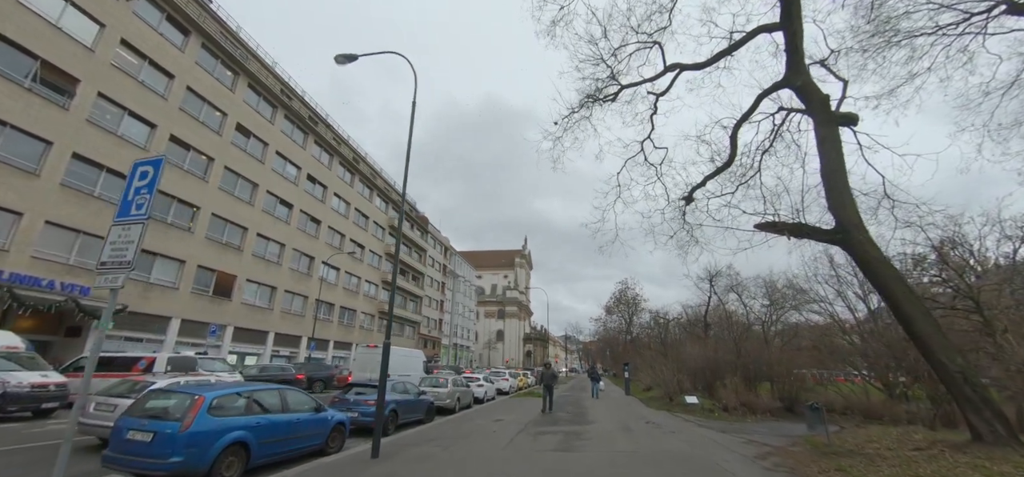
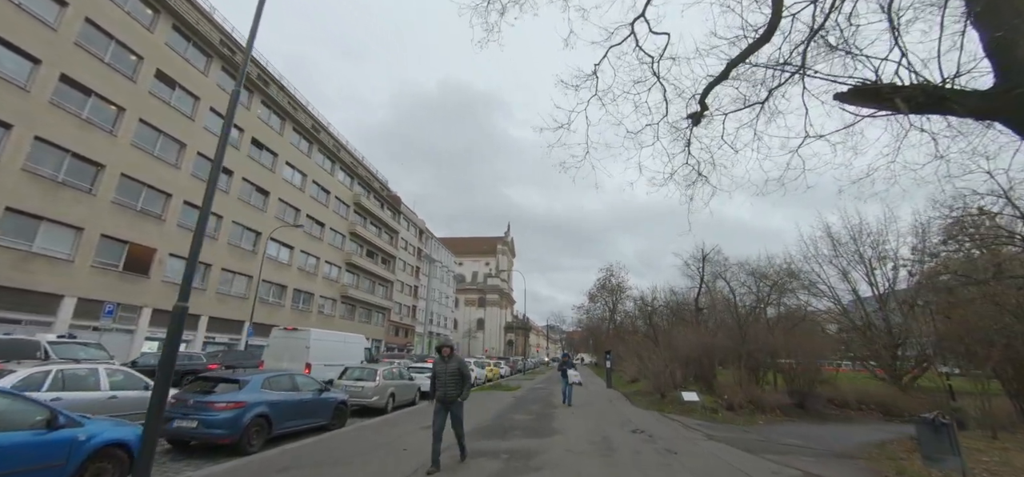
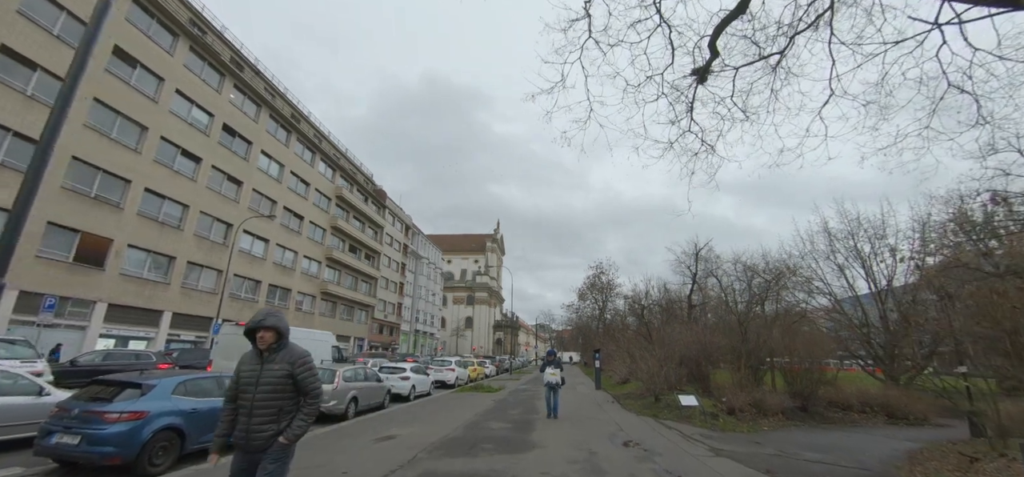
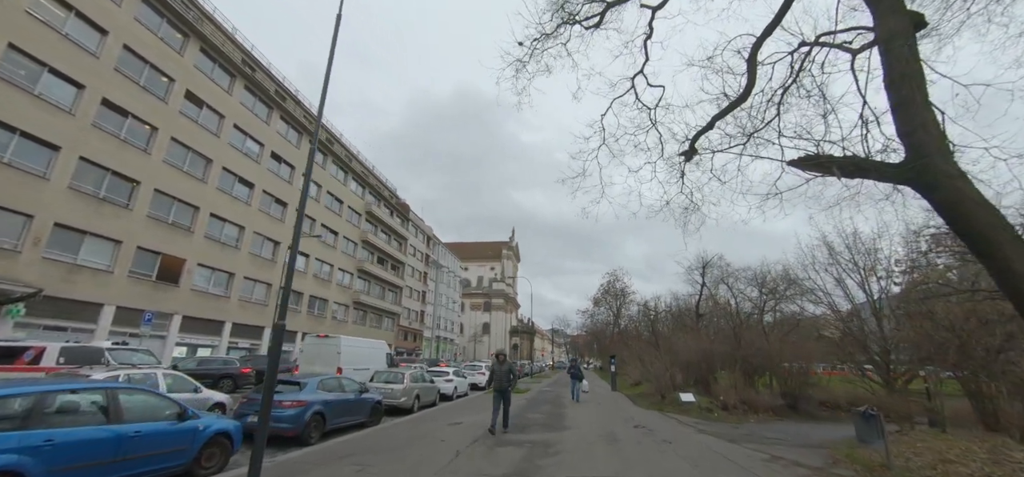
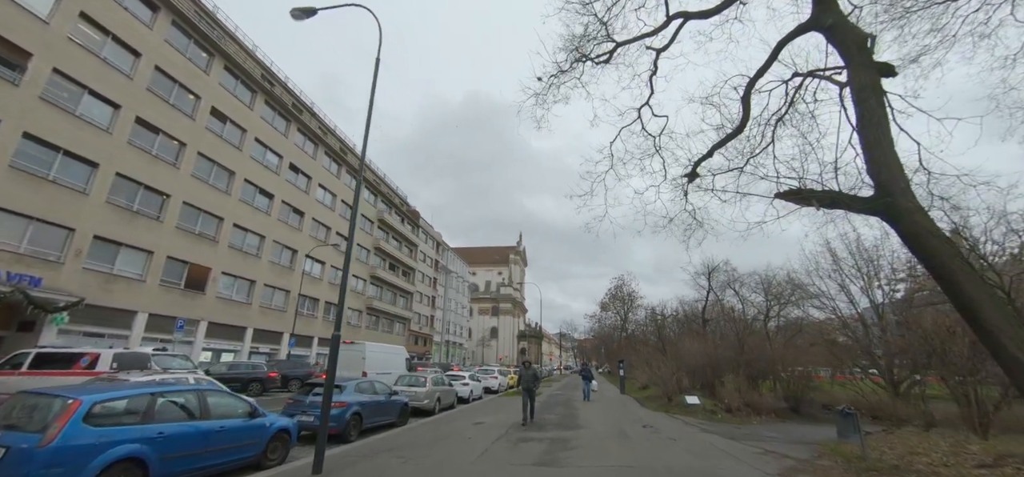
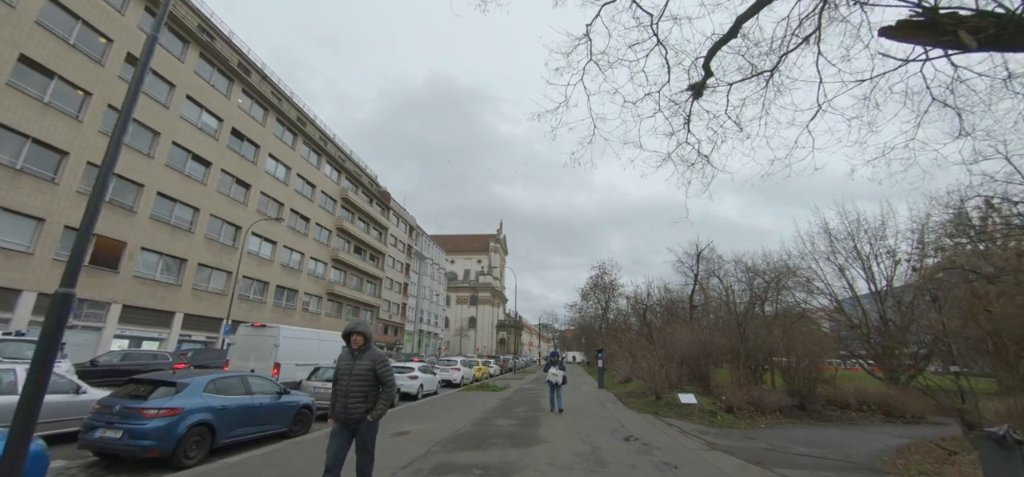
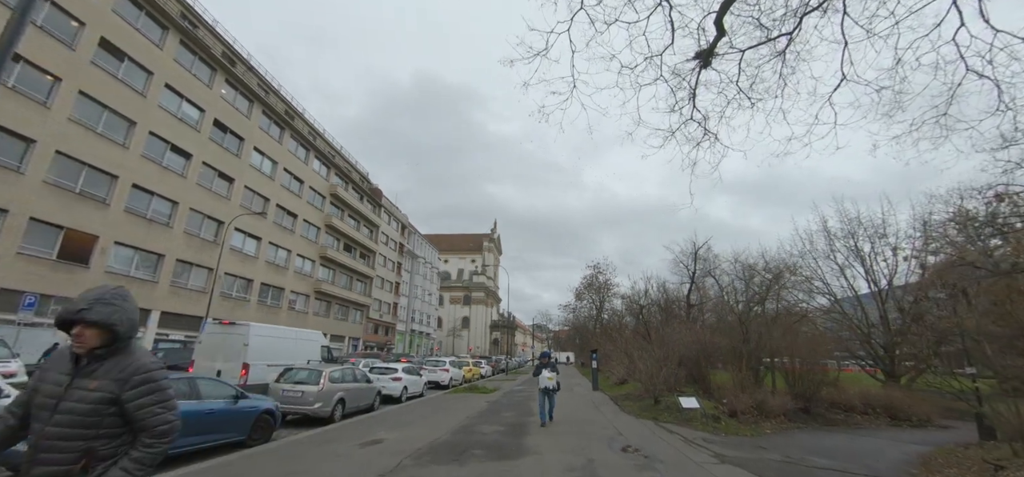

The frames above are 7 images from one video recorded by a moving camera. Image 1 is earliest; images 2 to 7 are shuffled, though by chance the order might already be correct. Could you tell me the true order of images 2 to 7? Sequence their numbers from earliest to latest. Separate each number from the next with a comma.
5, 4, 2, 6, 3, 7
